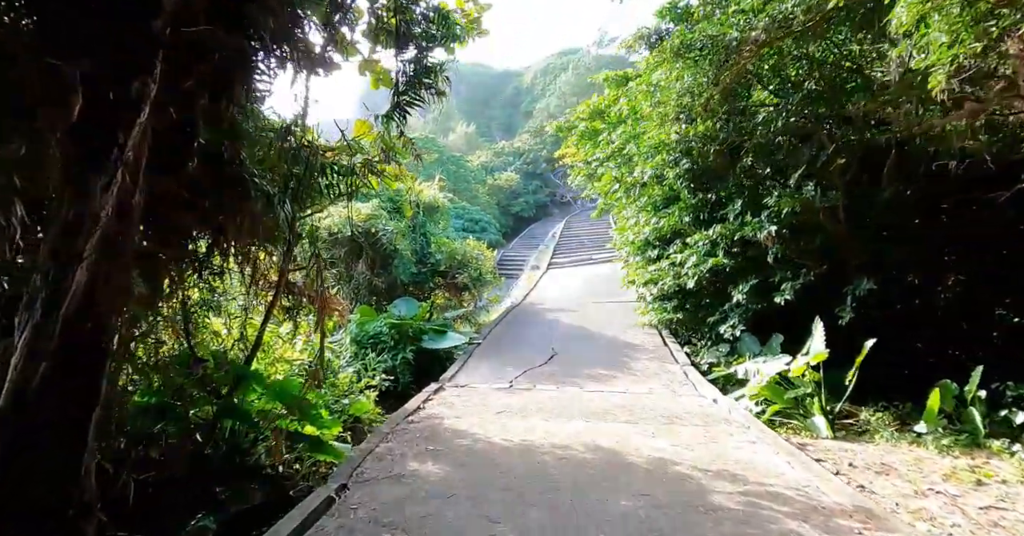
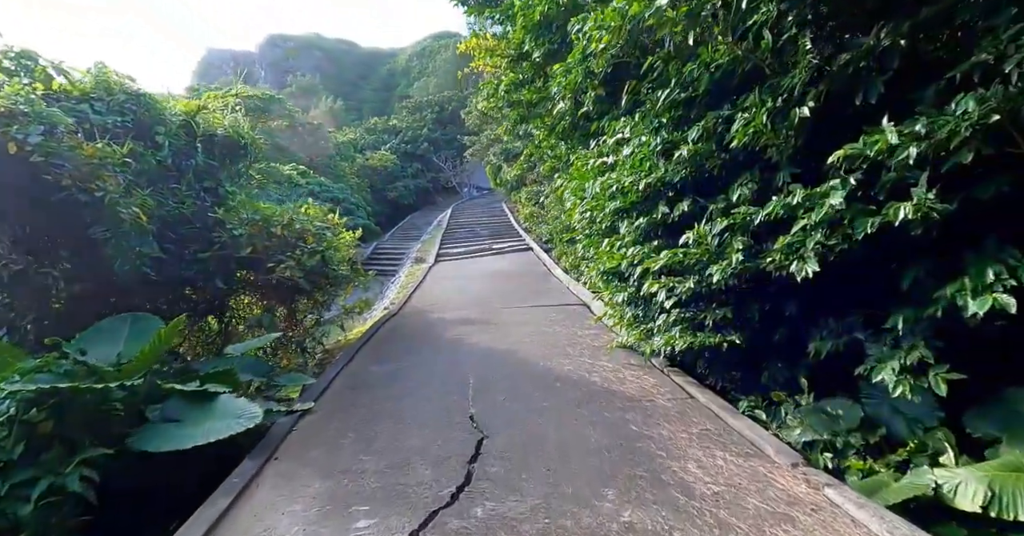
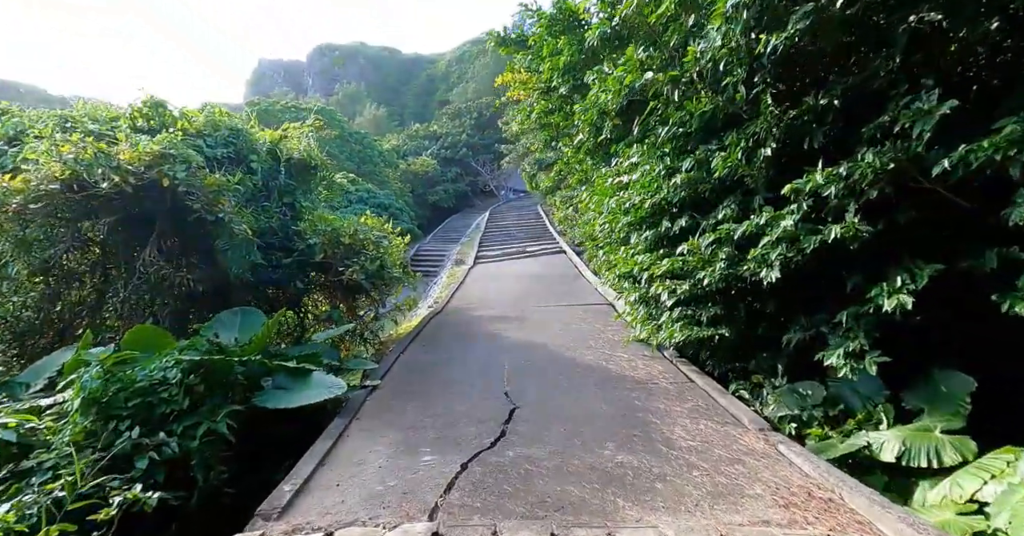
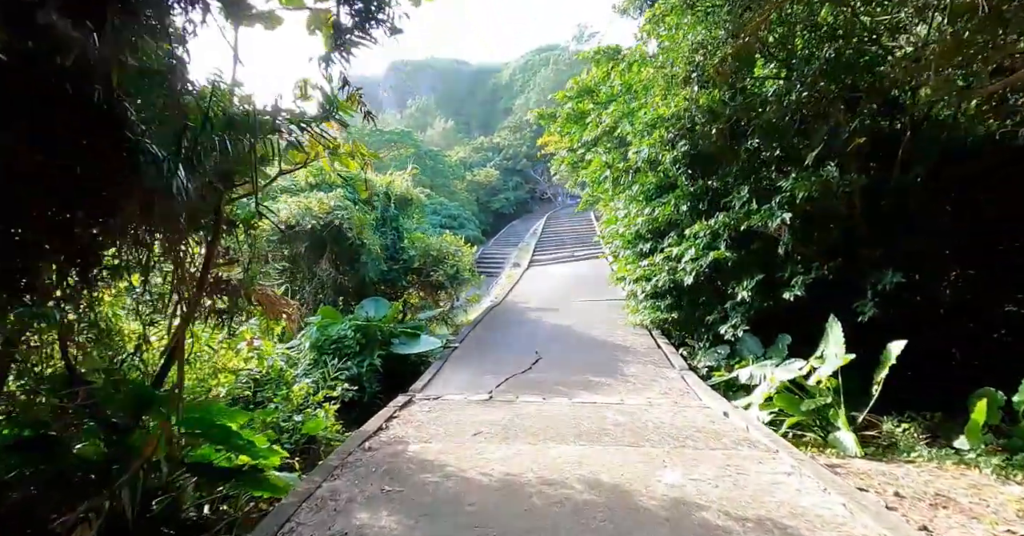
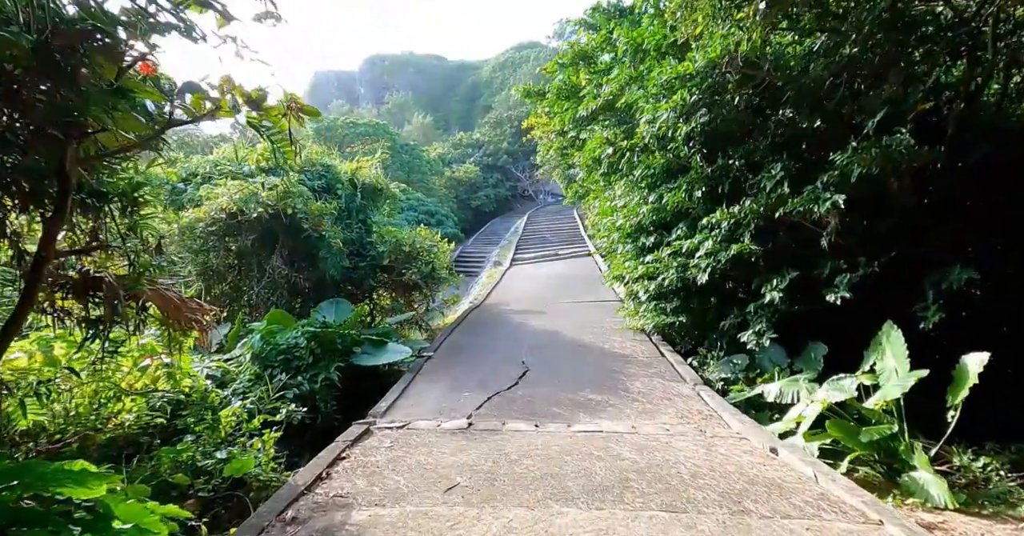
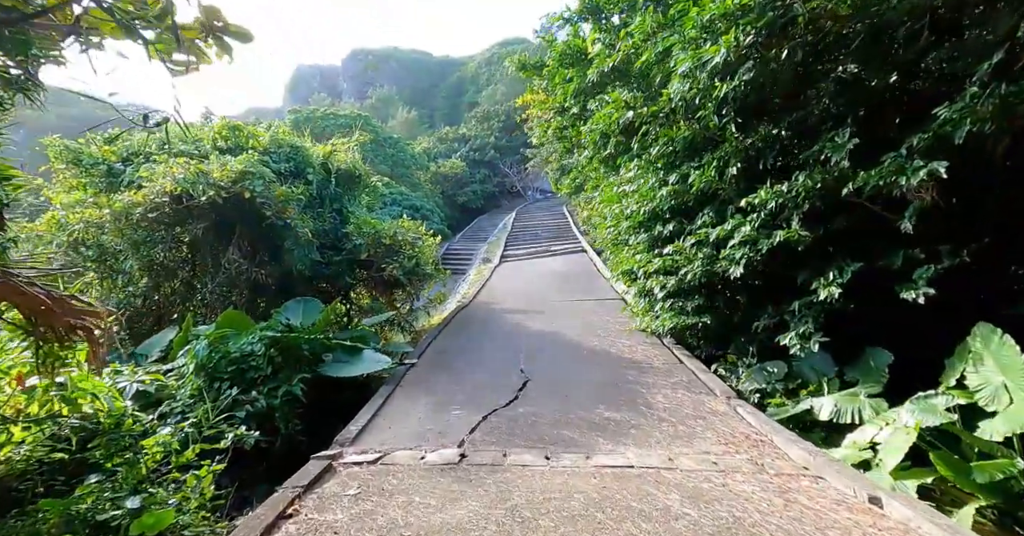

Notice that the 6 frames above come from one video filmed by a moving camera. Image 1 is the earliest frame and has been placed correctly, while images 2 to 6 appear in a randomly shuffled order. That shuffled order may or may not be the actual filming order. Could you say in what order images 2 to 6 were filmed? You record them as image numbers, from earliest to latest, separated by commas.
4, 5, 6, 3, 2
